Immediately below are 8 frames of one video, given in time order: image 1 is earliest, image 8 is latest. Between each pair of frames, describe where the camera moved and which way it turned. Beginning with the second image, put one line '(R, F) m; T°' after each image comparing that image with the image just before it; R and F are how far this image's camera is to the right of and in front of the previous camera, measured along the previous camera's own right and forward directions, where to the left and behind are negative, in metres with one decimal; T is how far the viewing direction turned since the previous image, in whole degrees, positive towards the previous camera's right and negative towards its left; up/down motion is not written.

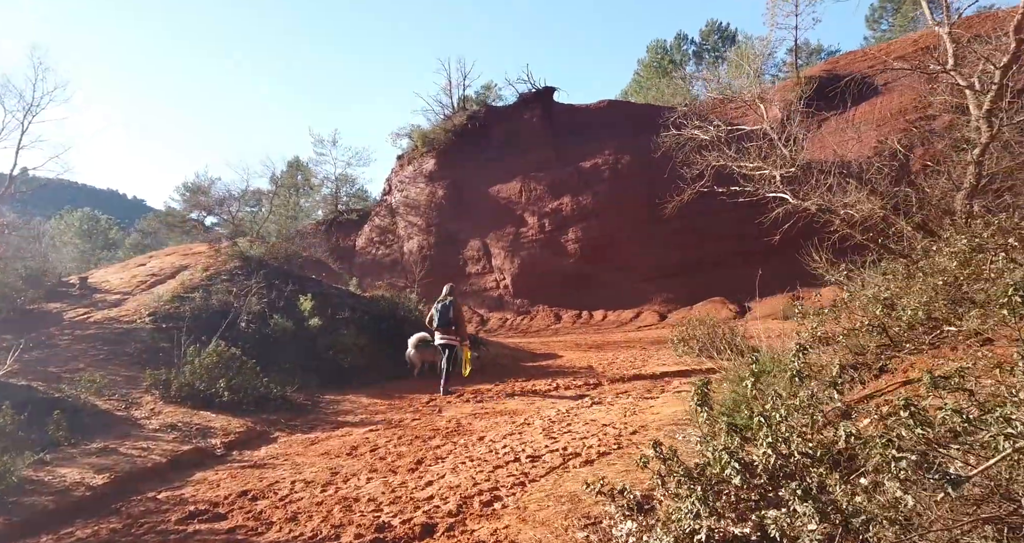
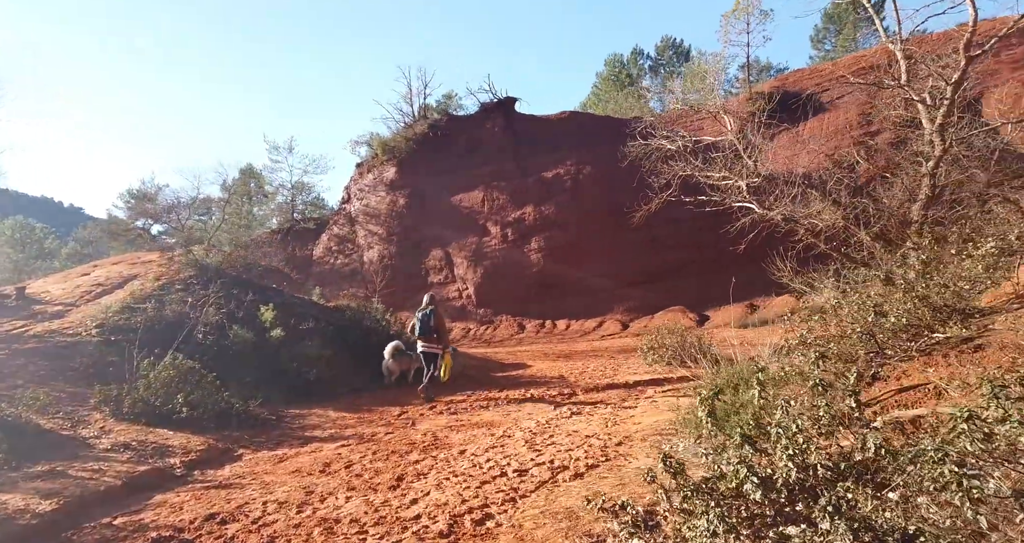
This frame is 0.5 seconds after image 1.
(-0.2, +0.2) m; +4°
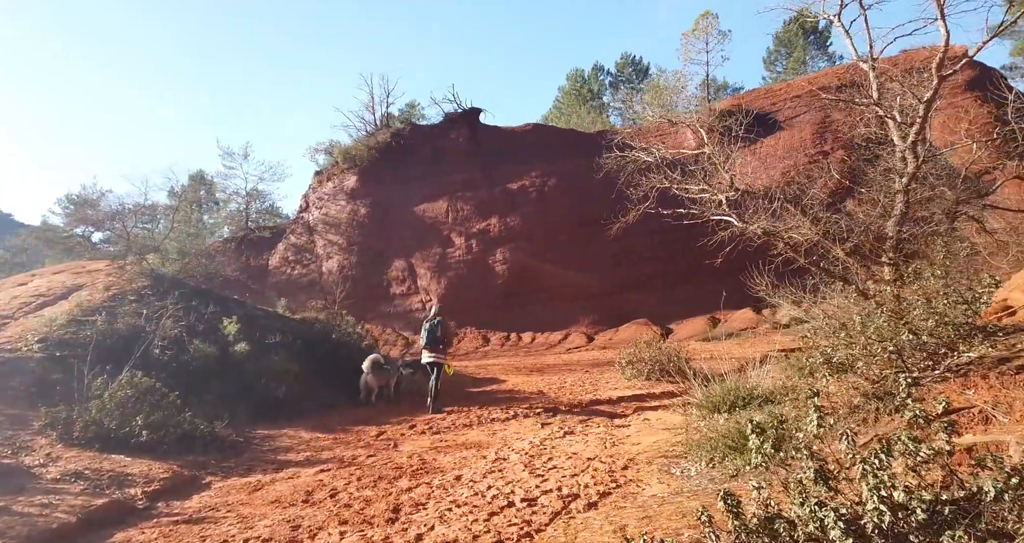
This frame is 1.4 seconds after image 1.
(-0.3, +0.3) m; +4°
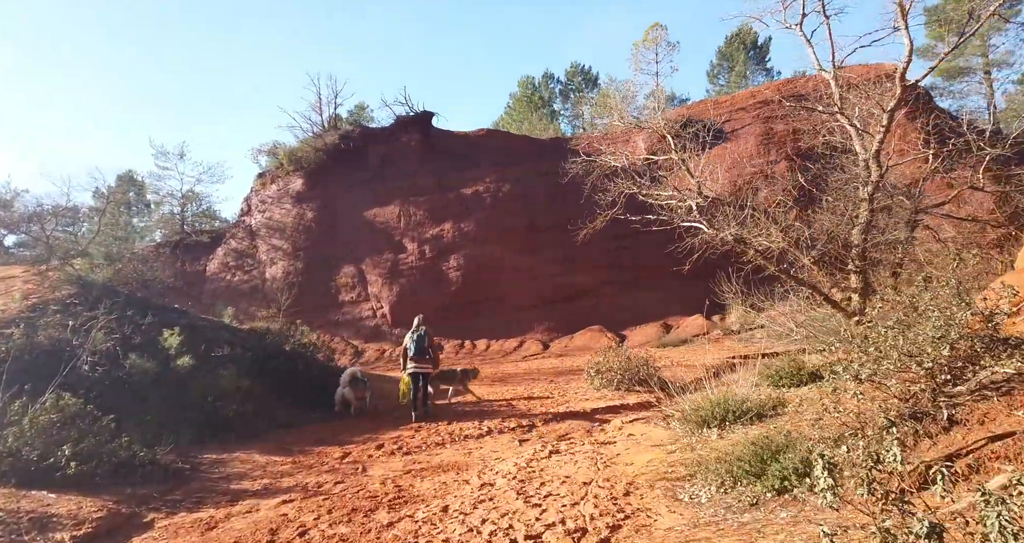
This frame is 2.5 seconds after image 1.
(-0.3, +0.5) m; +5°
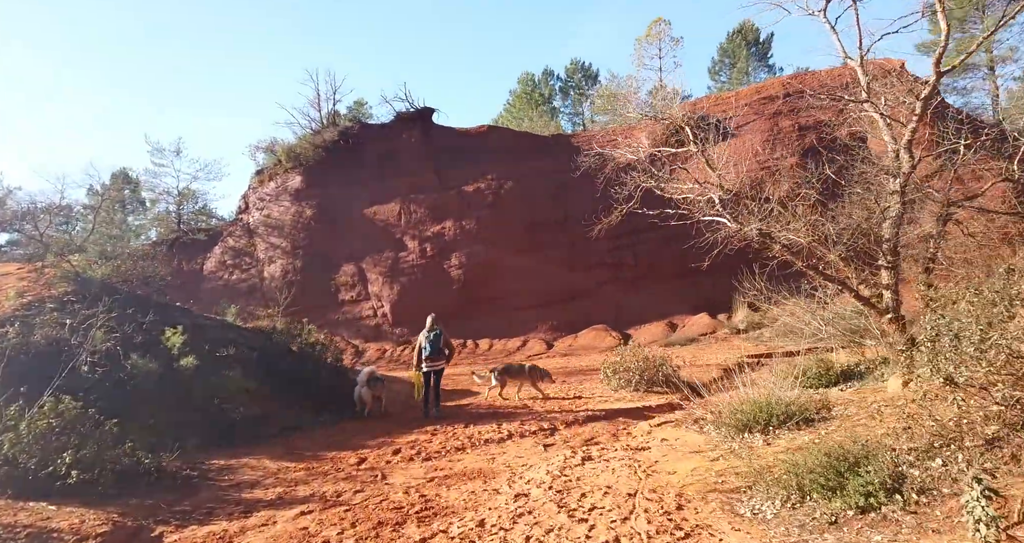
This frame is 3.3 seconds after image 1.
(-0.3, +0.3) m; 0°
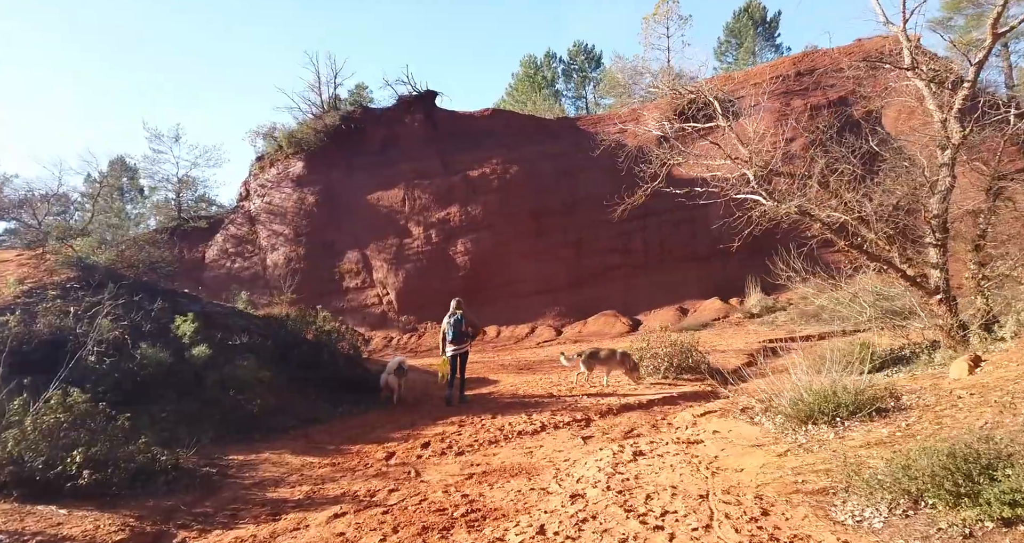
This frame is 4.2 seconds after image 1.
(-0.3, +0.4) m; 0°
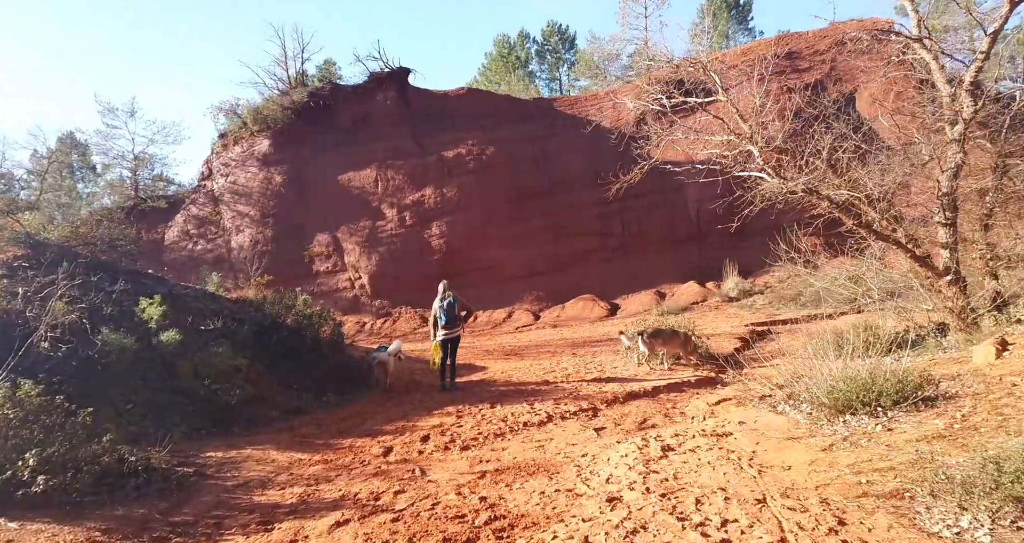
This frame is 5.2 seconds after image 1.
(-0.4, +0.5) m; +3°
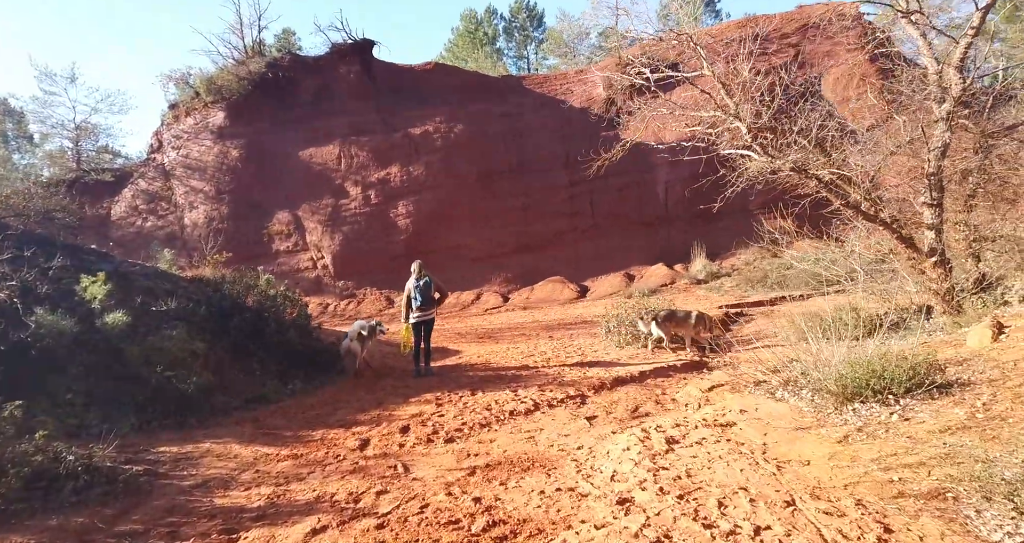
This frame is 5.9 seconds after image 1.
(-0.2, +0.4) m; +3°
